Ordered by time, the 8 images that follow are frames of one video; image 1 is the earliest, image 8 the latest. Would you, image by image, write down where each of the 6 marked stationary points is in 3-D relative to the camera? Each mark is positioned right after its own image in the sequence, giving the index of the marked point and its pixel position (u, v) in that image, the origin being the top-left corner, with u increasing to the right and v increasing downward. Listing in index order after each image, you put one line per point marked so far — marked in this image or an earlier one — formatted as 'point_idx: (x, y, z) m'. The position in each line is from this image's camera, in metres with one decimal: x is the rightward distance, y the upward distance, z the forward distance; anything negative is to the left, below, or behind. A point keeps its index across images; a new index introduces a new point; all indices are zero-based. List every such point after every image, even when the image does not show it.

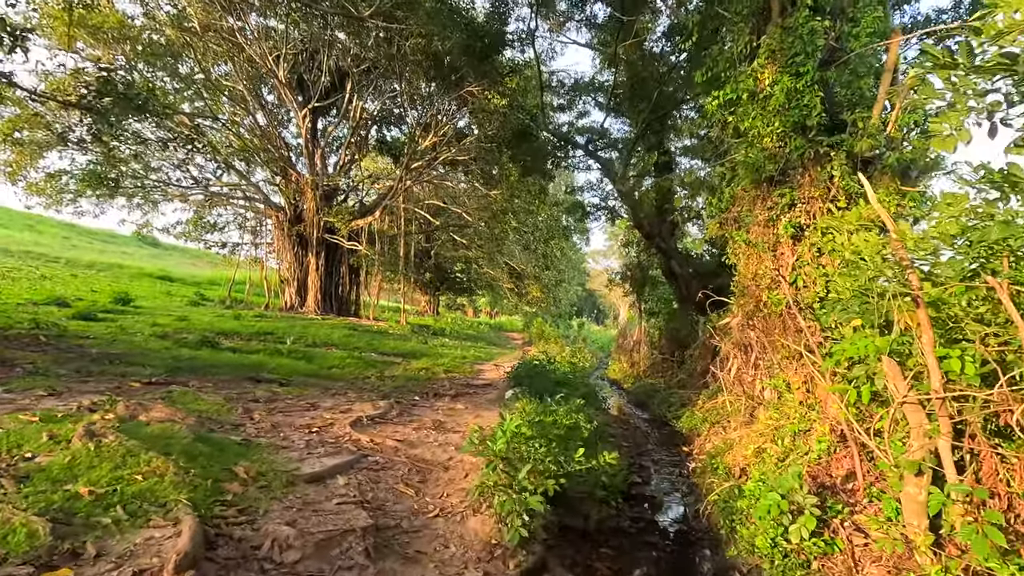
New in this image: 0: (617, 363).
0: (+2.7, -1.9, +13.8) m
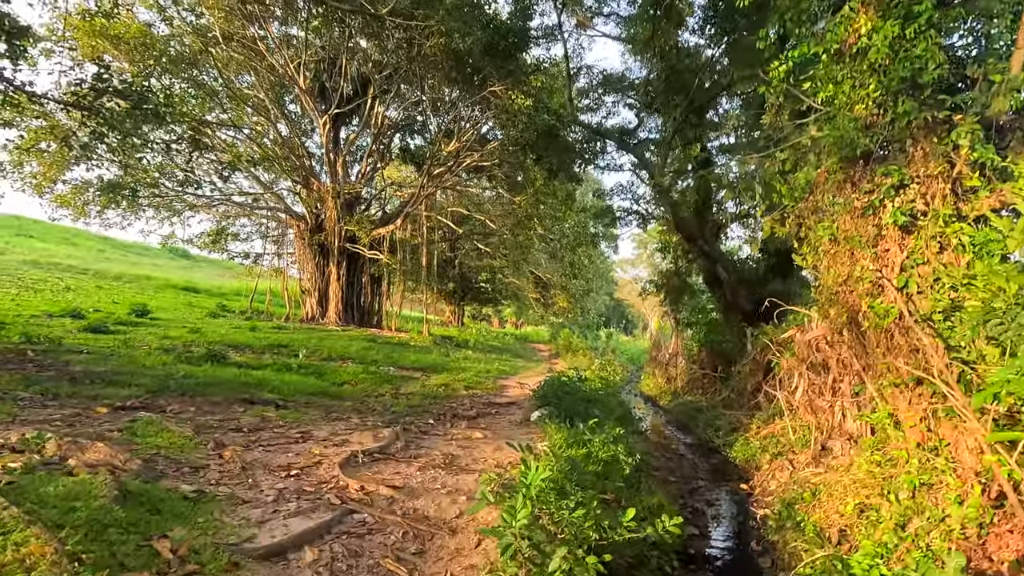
0: (+3.4, -2.1, +12.9) m
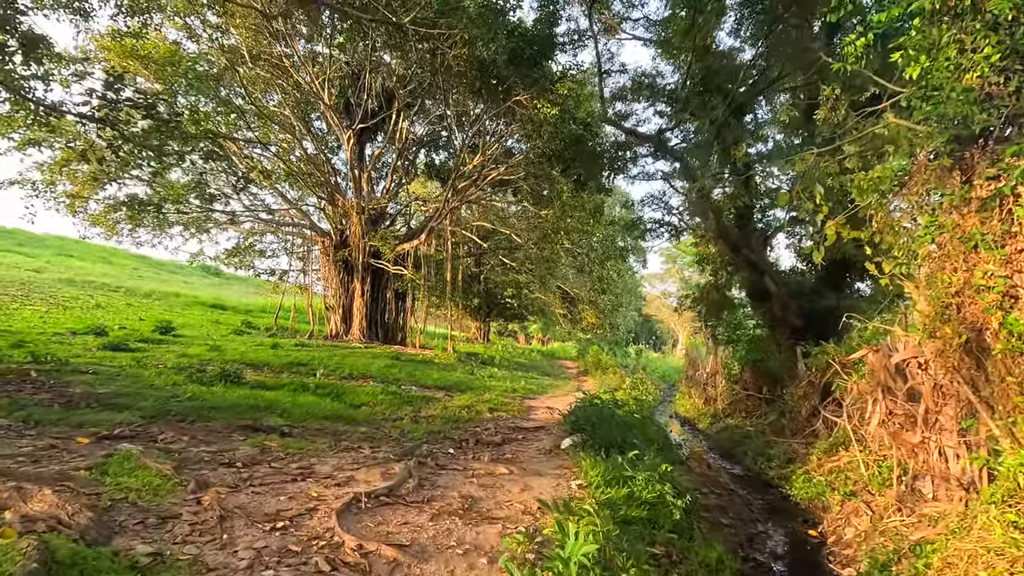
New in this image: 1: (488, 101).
0: (+4.0, -2.5, +12.2) m
1: (-0.5, +4.3, +12.4) m
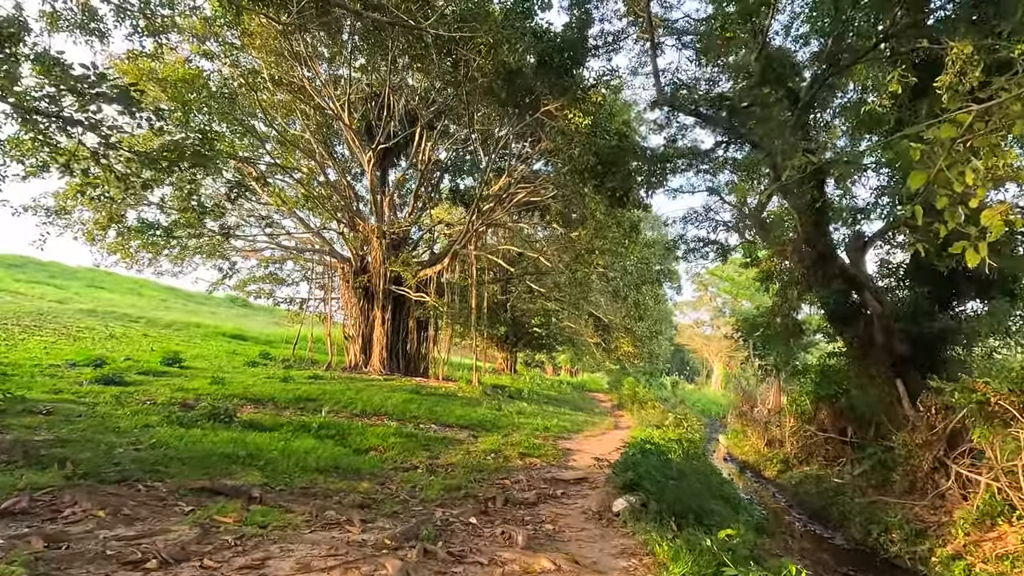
0: (+4.6, -3.0, +10.8) m
1: (+0.1, +3.7, +11.6) m
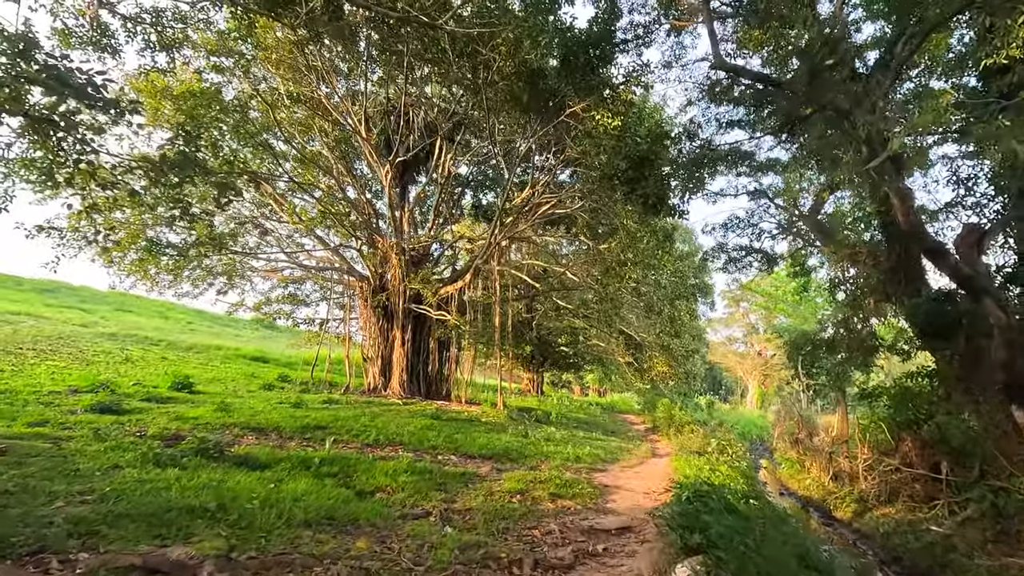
0: (+5.1, -3.2, +9.7) m
1: (+0.5, +3.4, +11.0) m
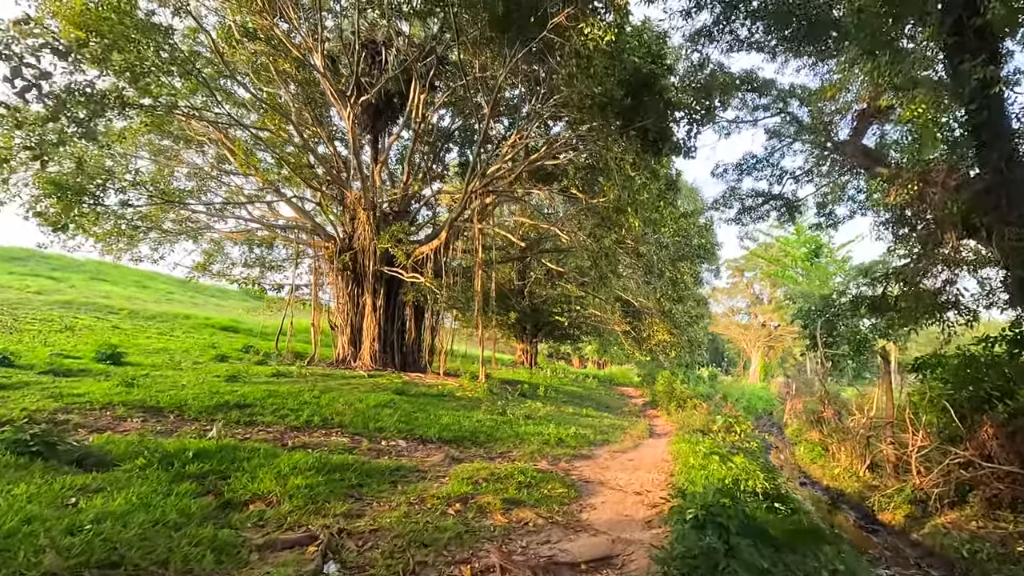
0: (+4.7, -2.5, +8.3) m
1: (+0.1, +4.2, +9.2) m
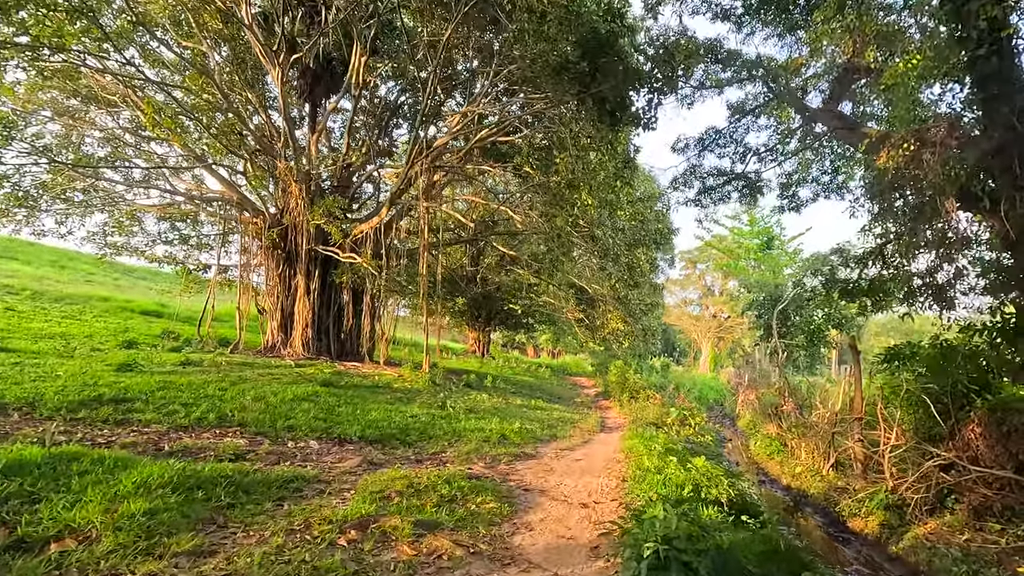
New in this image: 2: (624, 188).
0: (+3.8, -2.3, +7.9) m
1: (-0.7, +4.5, +8.3) m
2: (+2.2, +1.9, +10.3) m
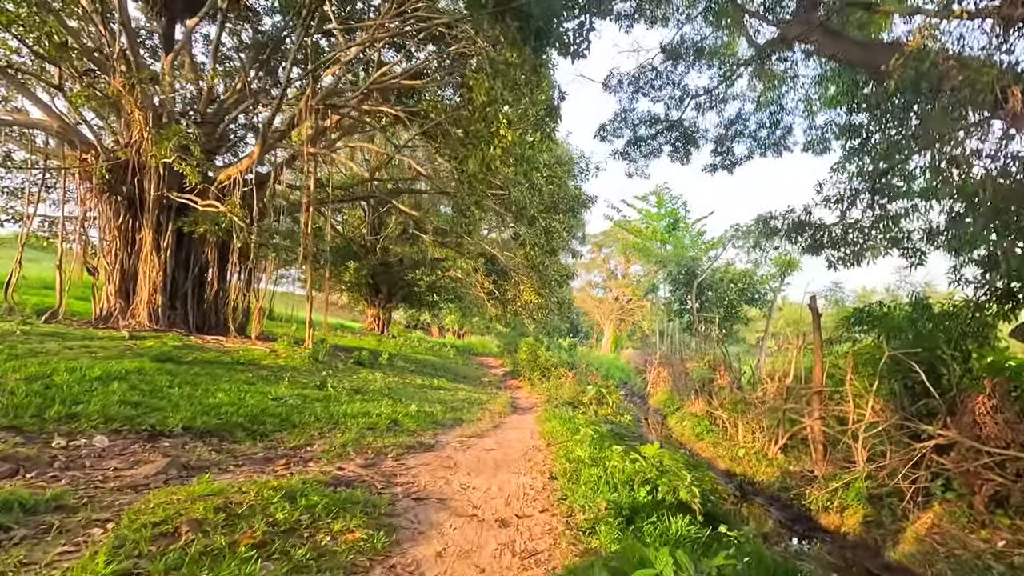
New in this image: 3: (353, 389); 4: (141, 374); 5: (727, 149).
0: (+2.5, -1.8, +7.1) m
1: (-1.9, +5.1, +6.6) m
2: (+0.6, +2.5, +9.1) m
3: (-2.0, -1.3, +6.9) m
4: (-3.8, -0.9, +5.4) m
5: (+3.0, +1.9, +7.5) m
